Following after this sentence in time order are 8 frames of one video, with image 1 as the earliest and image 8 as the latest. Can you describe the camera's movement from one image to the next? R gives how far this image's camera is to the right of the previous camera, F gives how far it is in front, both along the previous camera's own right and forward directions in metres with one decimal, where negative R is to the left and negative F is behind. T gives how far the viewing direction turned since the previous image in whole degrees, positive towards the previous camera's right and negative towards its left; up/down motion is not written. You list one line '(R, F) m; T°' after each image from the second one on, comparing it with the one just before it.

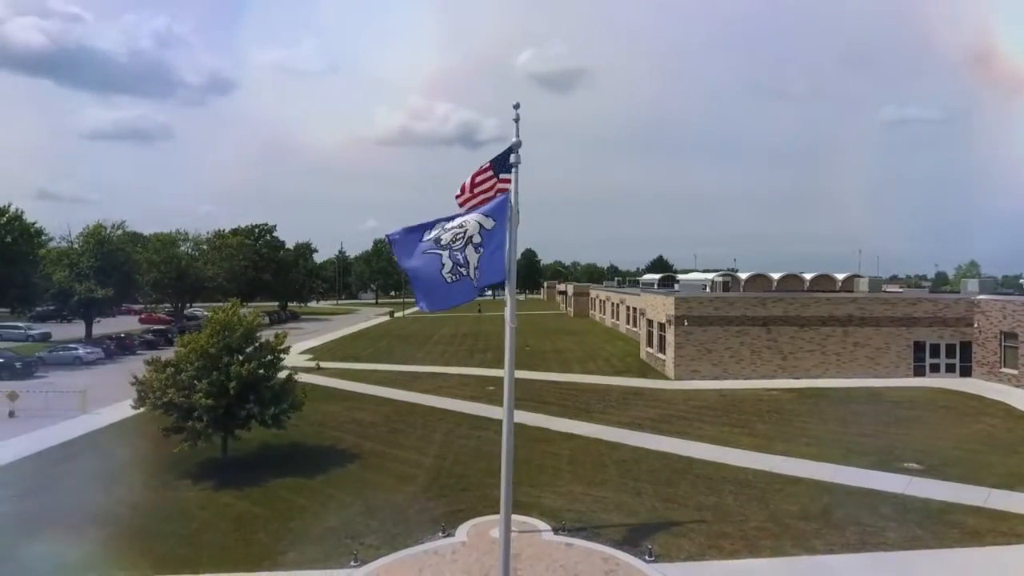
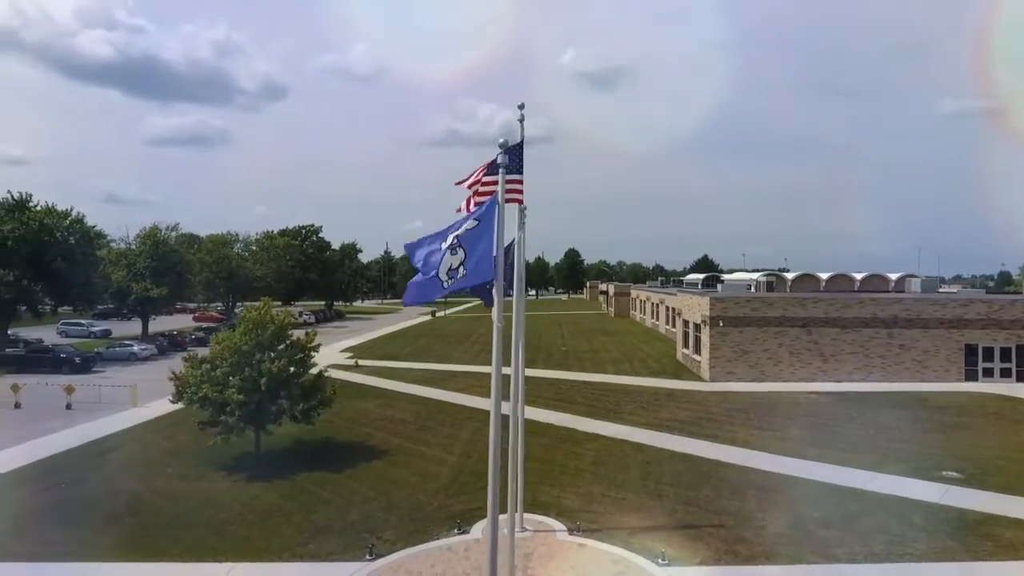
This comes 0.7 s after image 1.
(+0.6, 0.0) m; -4°
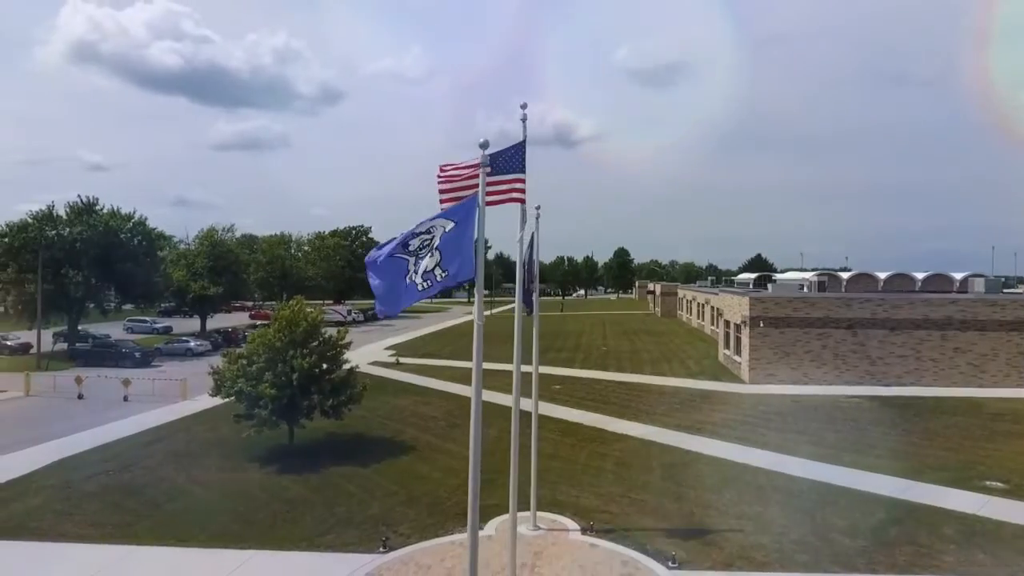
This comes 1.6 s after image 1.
(+0.8, 0.0) m; -5°
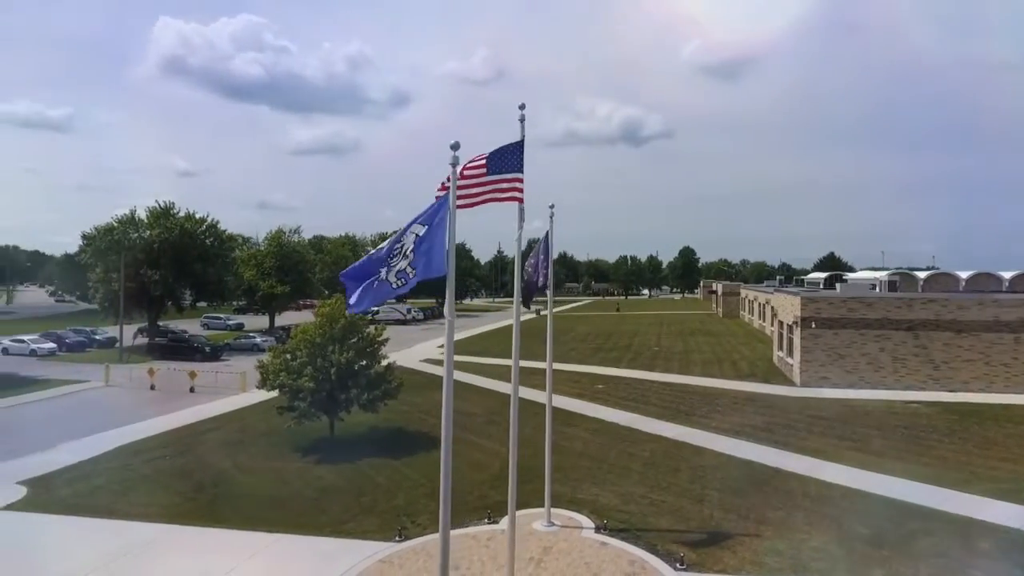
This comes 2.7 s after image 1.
(+1.1, -0.1) m; -6°
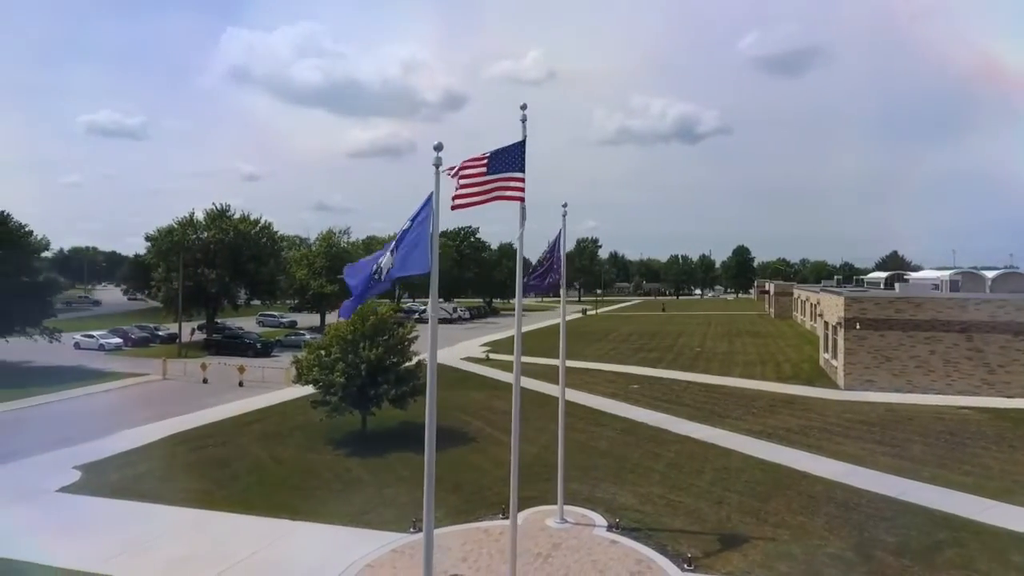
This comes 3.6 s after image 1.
(+0.8, -0.1) m; -5°
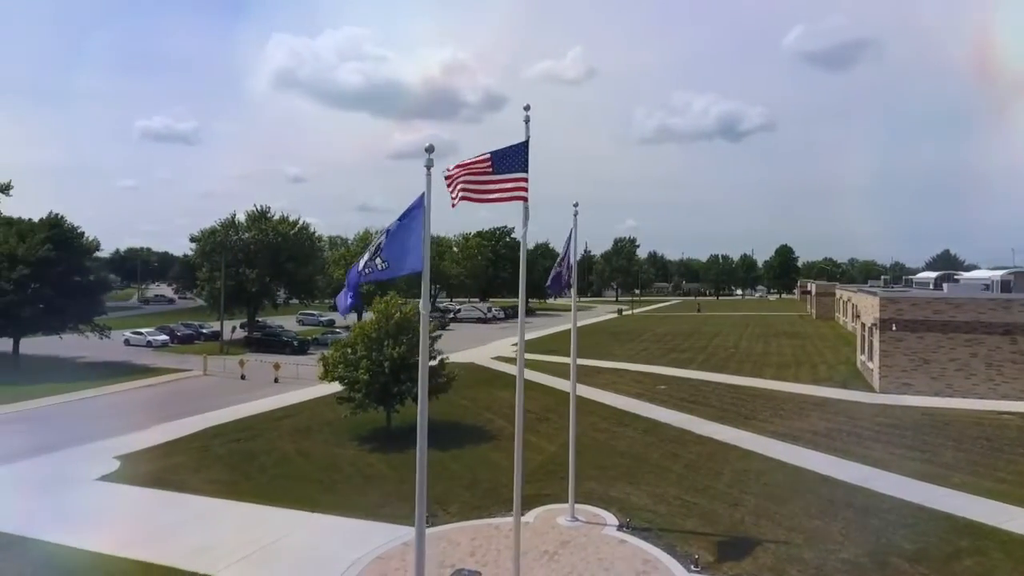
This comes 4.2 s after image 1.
(+0.6, -0.1) m; -4°
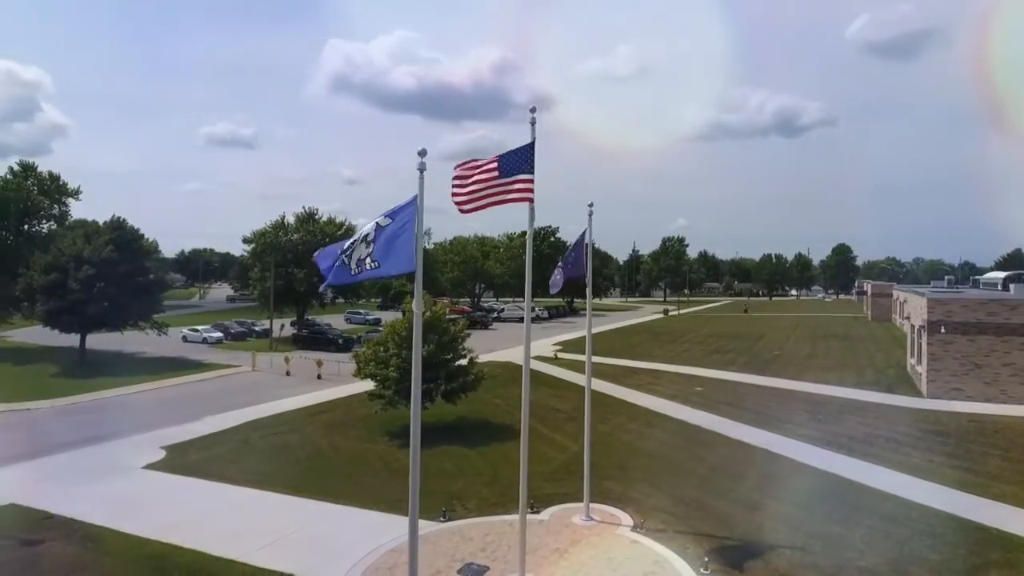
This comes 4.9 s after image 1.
(+0.7, -0.1) m; -5°
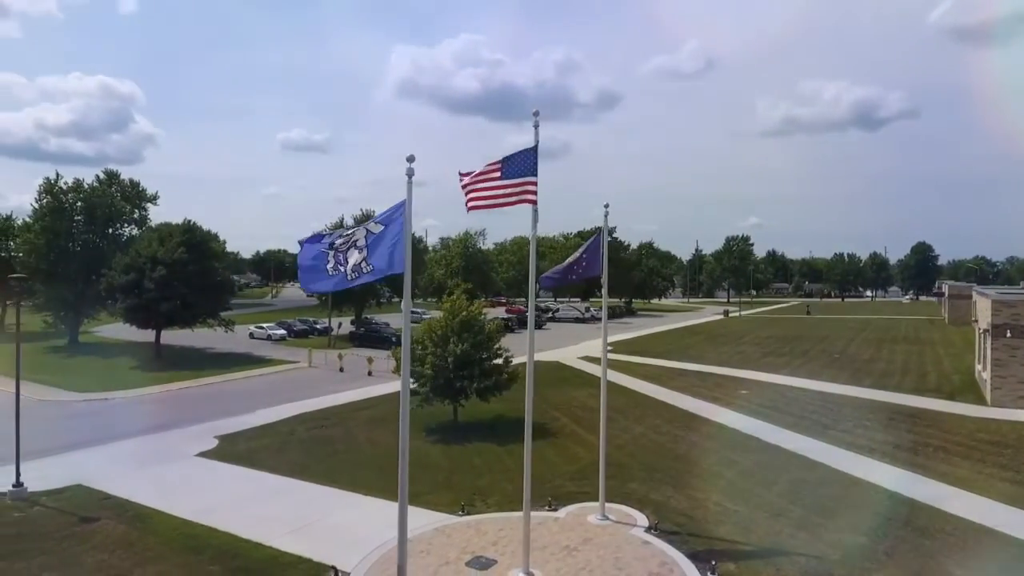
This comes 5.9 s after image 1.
(+1.0, -0.2) m; -6°
